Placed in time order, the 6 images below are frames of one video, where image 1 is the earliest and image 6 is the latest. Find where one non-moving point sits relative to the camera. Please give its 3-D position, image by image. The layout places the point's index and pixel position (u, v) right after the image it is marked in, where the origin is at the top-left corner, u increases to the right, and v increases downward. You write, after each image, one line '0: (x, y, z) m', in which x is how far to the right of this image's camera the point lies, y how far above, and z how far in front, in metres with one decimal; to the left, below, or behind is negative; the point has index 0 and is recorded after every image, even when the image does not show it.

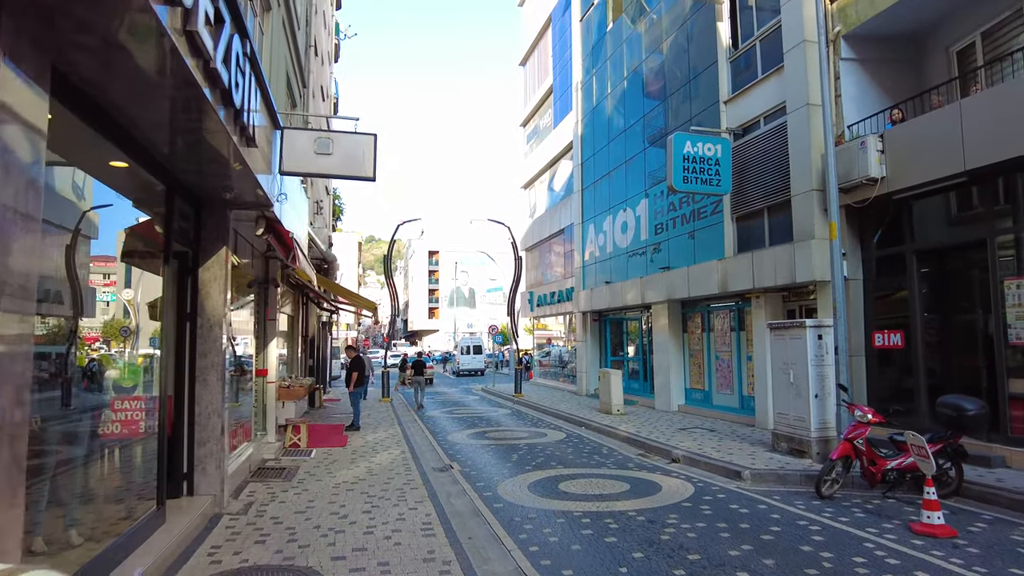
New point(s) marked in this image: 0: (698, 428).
0: (+3.6, -2.8, +12.6) m
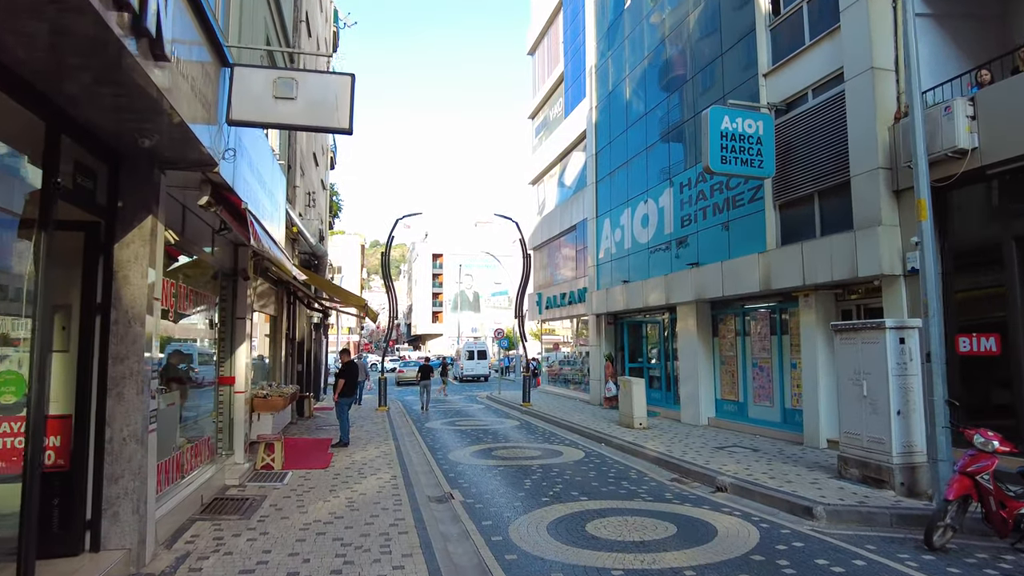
0: (+3.8, -2.7, +10.9) m
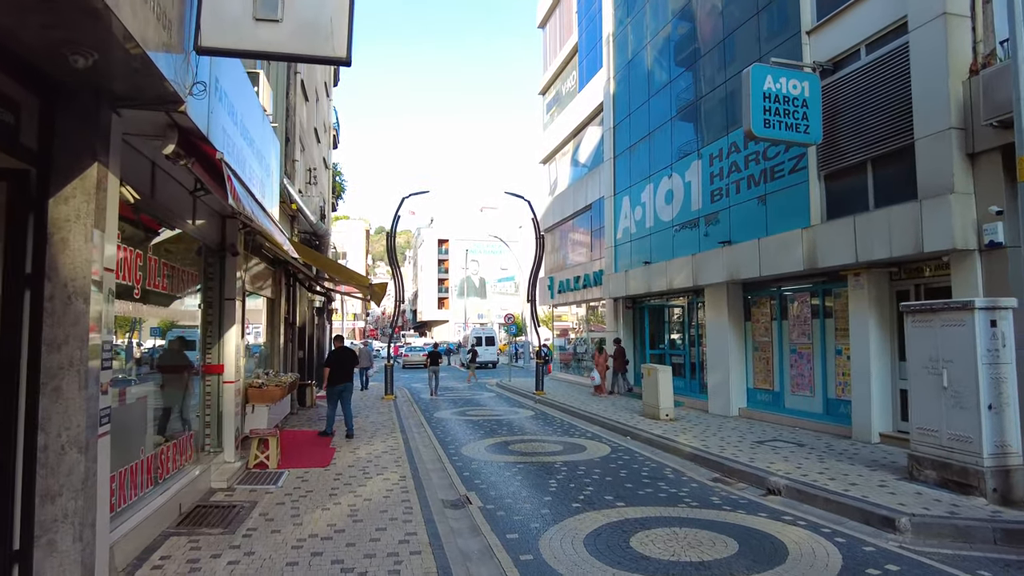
0: (+4.1, -2.4, +9.9) m
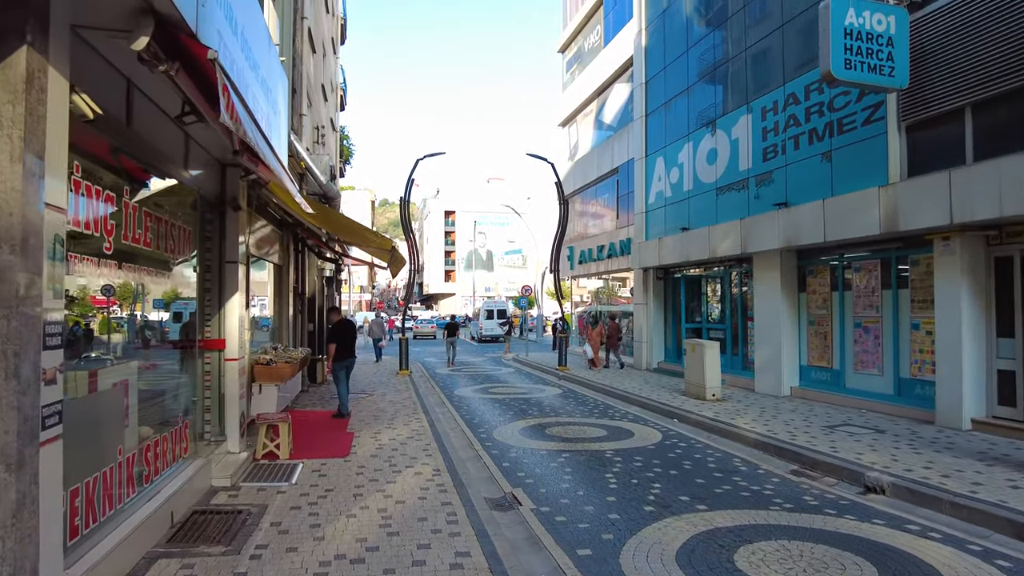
0: (+4.7, -1.9, +8.8) m
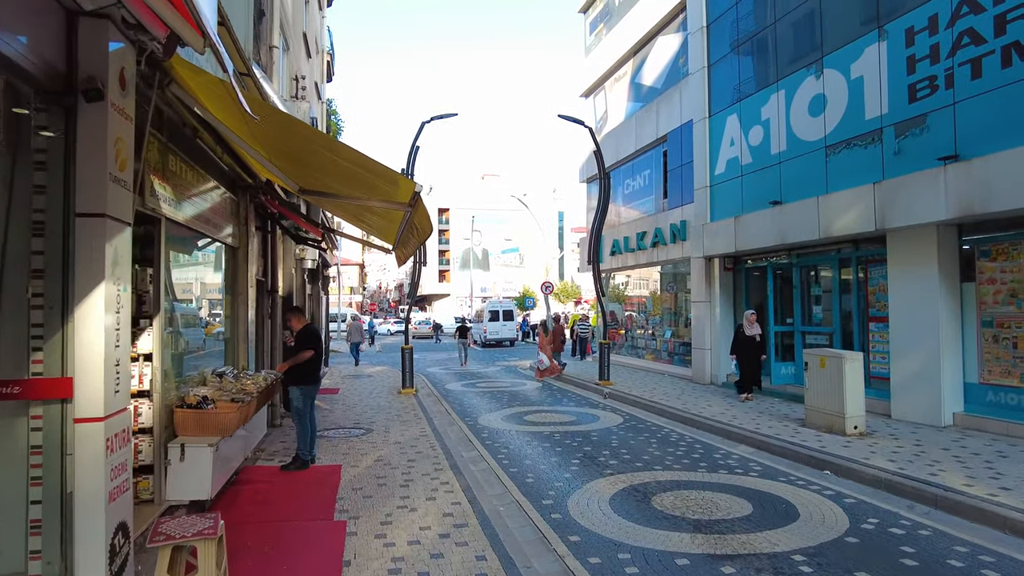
0: (+5.5, -1.7, +5.3) m
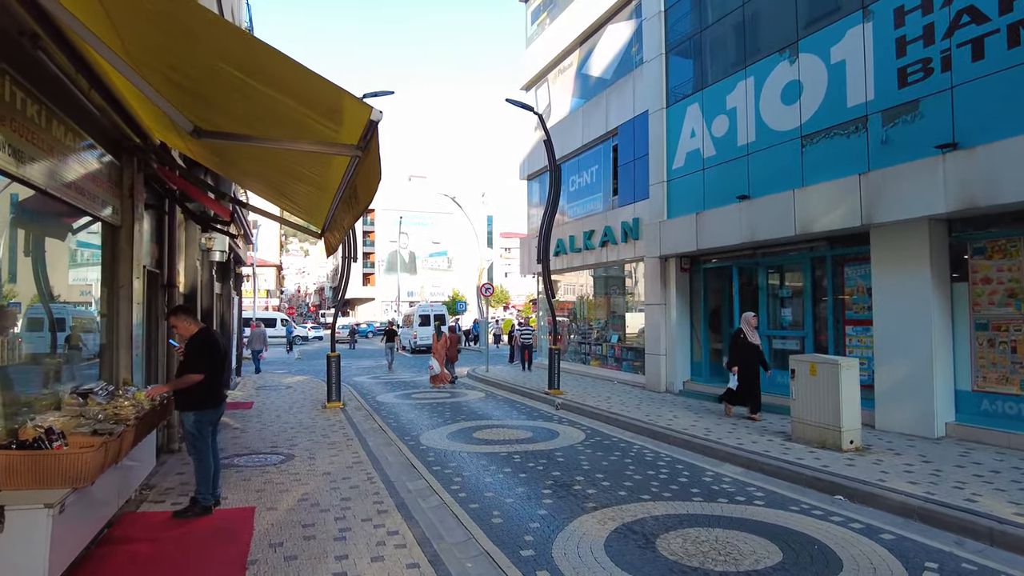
0: (+5.3, -1.7, +4.6) m
